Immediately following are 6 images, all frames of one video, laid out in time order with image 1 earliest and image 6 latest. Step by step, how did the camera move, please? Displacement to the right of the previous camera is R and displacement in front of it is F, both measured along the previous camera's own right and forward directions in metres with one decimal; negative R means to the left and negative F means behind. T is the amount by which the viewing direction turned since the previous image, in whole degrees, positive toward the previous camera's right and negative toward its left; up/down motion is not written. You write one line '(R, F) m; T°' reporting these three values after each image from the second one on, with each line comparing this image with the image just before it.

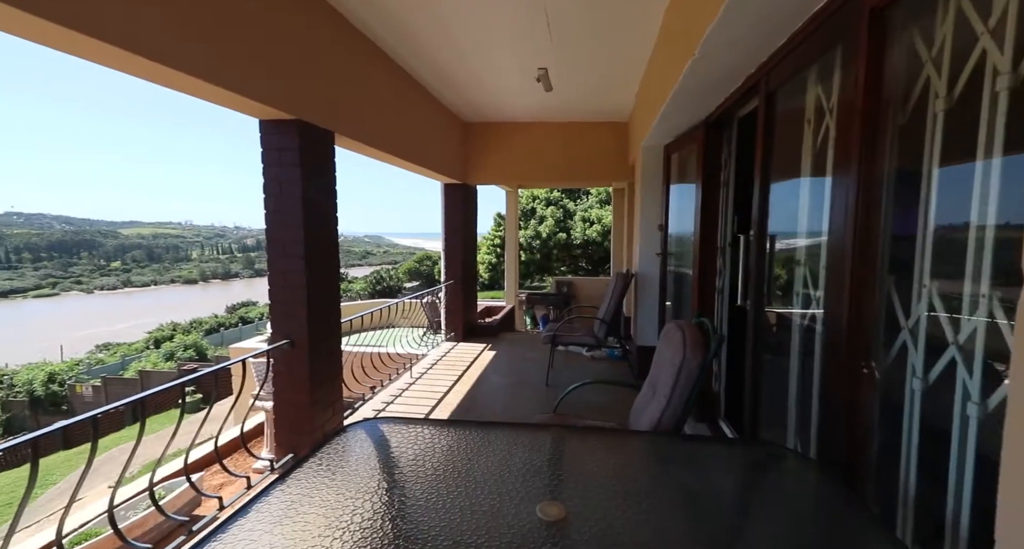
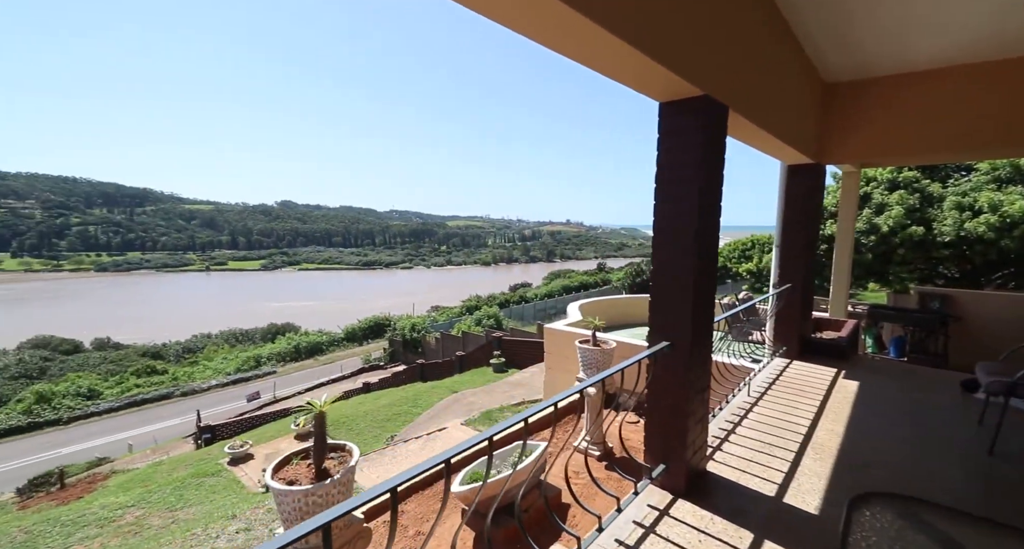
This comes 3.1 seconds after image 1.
(-0.5, +0.2) m; -34°
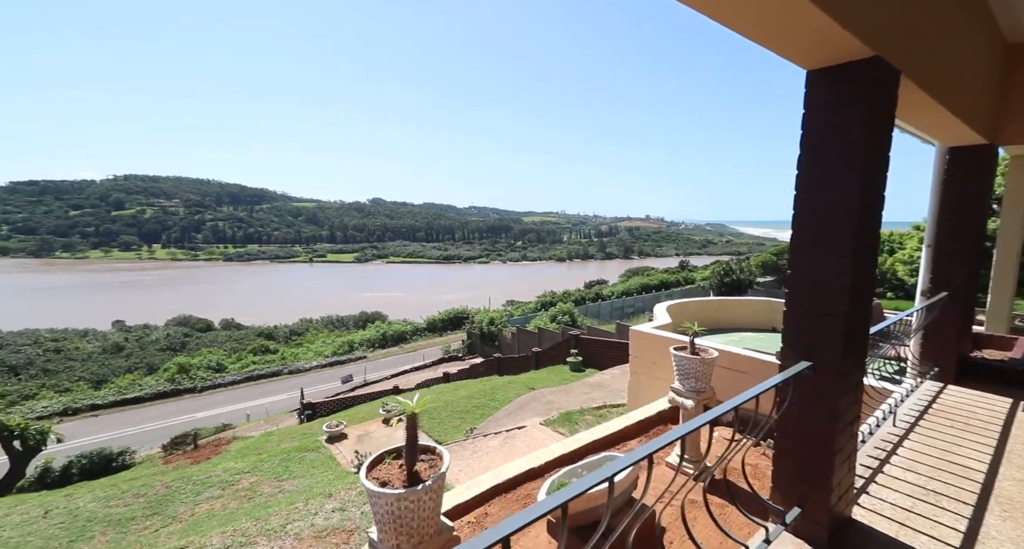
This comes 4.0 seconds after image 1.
(-0.1, +0.2) m; -9°
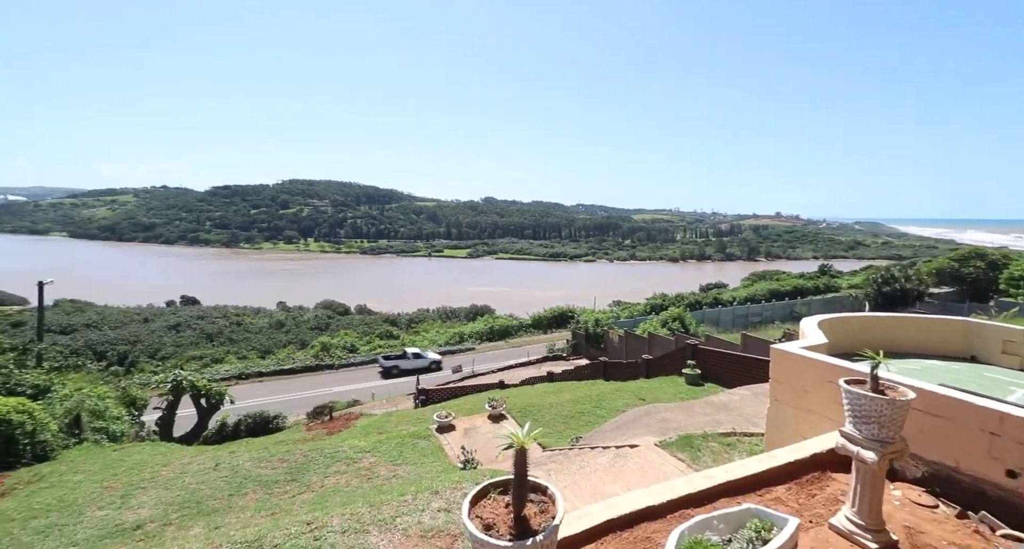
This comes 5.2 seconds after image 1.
(-0.1, +0.5) m; -13°
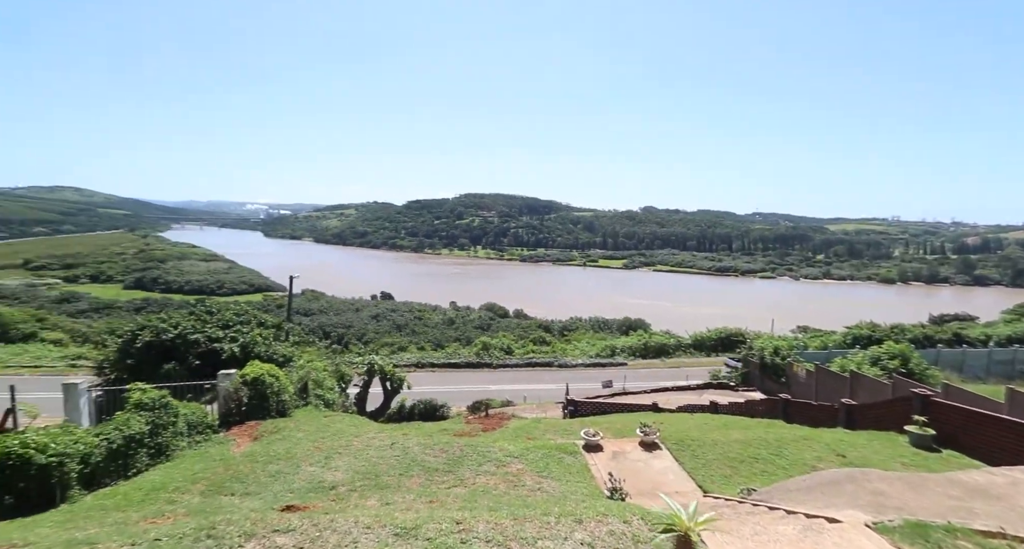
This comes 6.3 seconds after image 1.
(-0.1, +0.6) m; -18°
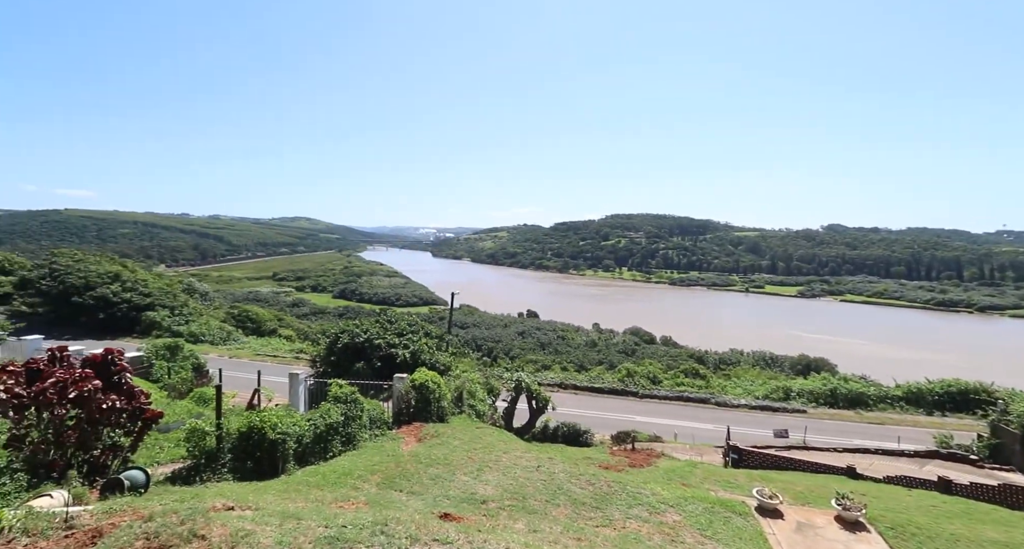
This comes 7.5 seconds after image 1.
(-0.3, +0.6) m; -17°
